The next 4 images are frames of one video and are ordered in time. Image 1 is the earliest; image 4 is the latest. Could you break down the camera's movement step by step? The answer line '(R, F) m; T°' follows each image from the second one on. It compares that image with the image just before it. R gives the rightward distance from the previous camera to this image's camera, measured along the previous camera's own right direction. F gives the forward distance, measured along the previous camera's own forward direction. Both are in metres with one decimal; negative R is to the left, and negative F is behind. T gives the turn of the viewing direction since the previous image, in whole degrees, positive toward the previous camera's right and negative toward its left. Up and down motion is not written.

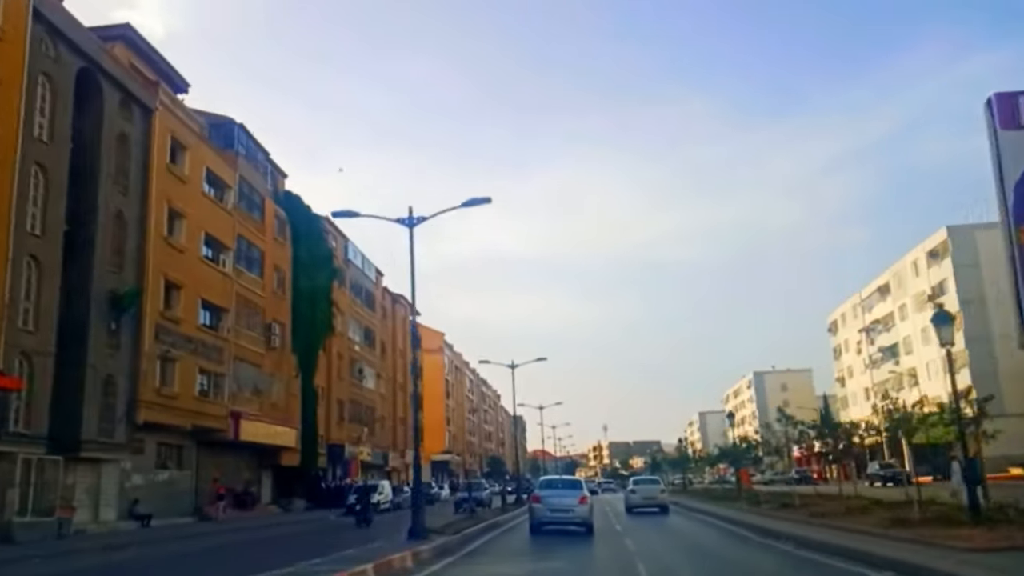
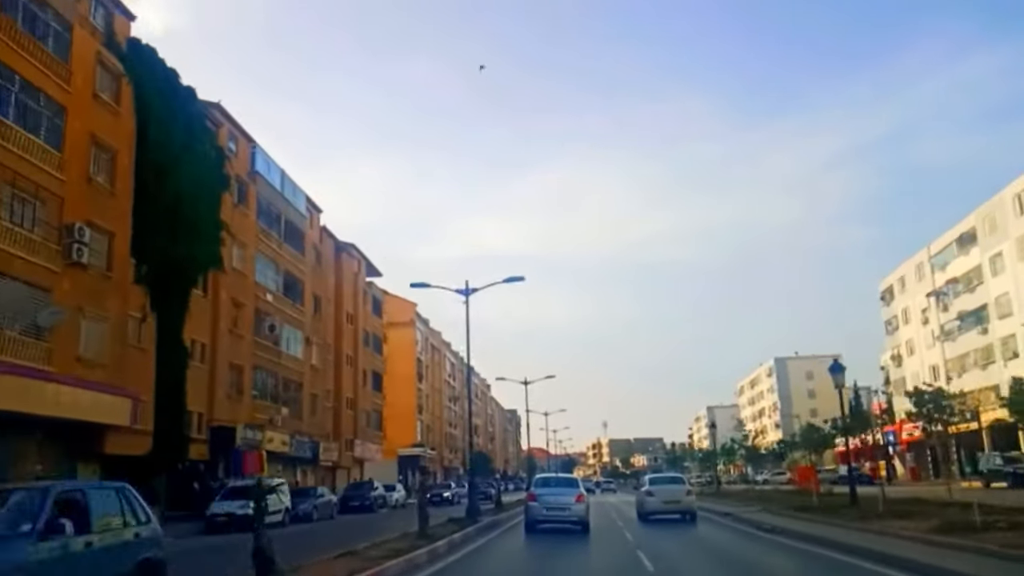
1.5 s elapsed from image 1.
(+1.3, +17.9) m; 0°
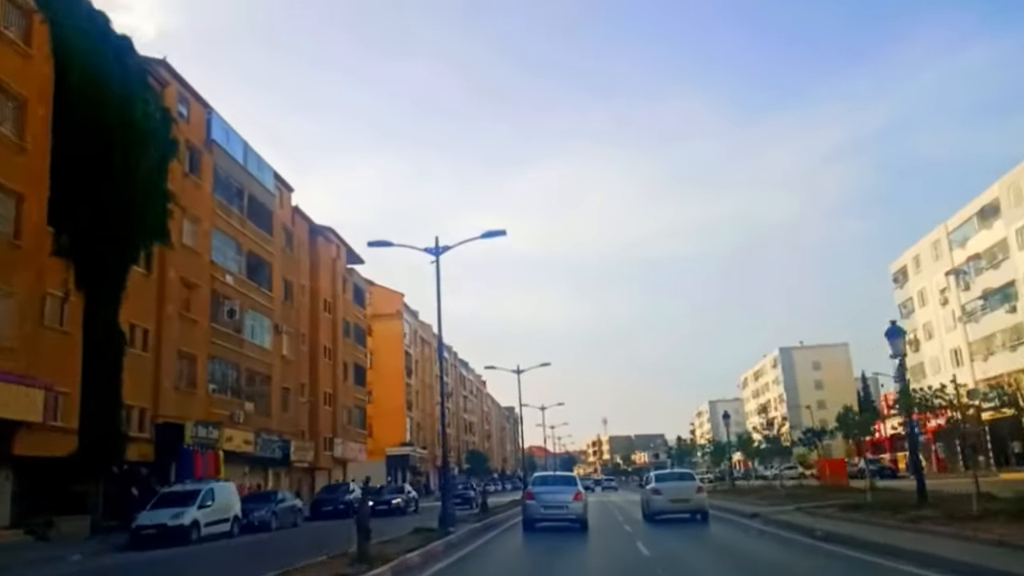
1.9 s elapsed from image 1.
(+0.4, +4.9) m; 0°
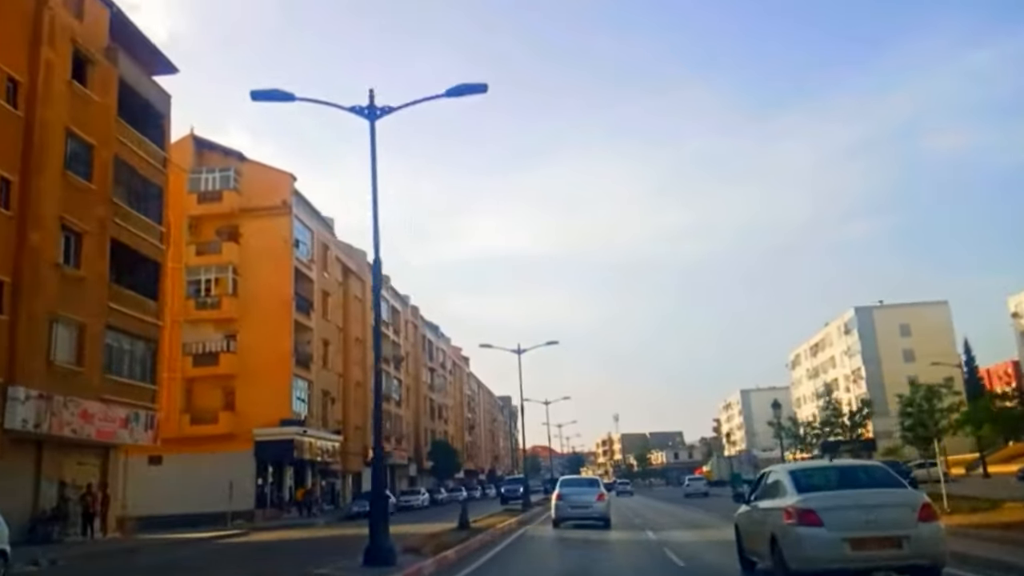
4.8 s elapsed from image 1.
(+2.3, +33.9) m; 0°
